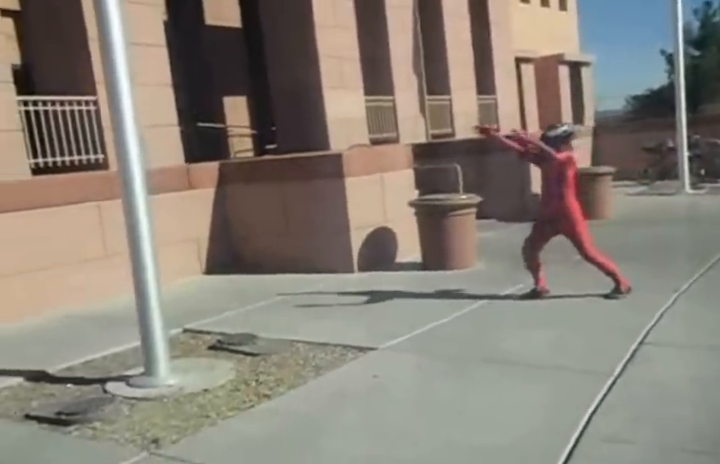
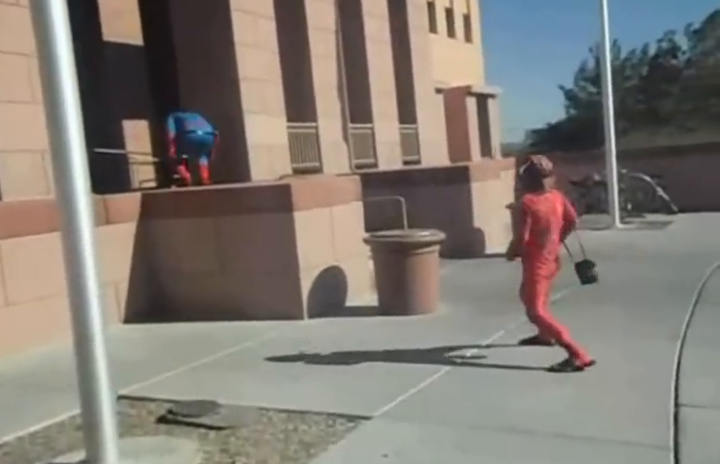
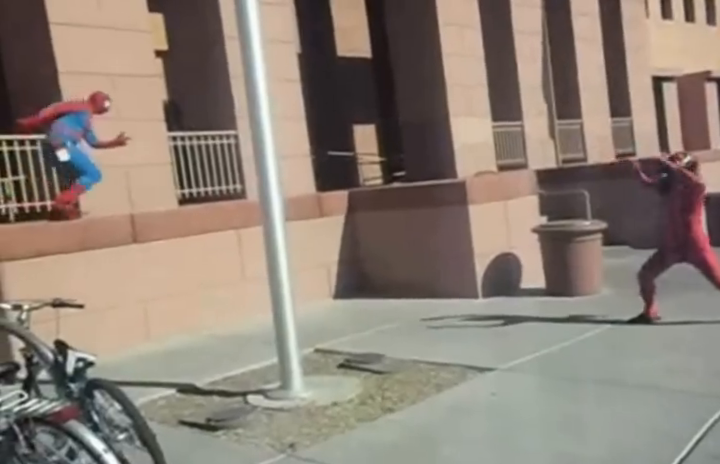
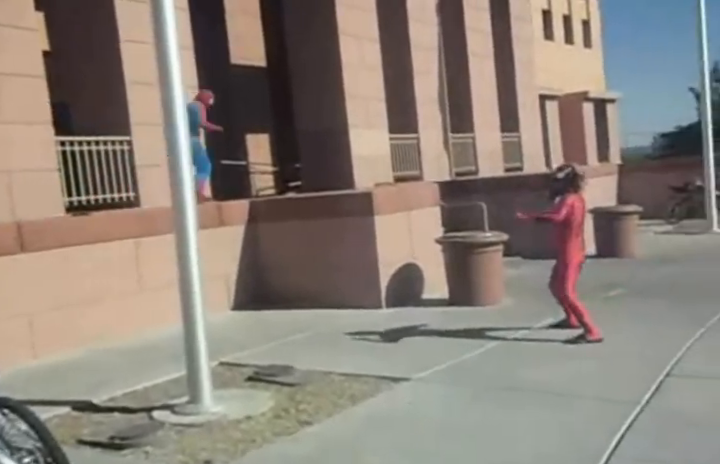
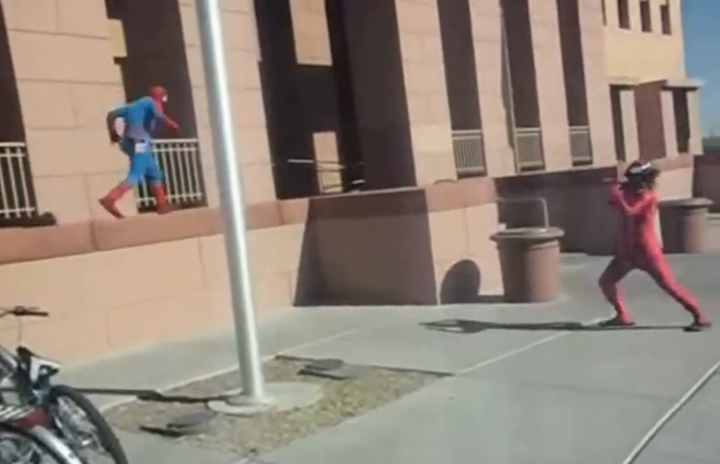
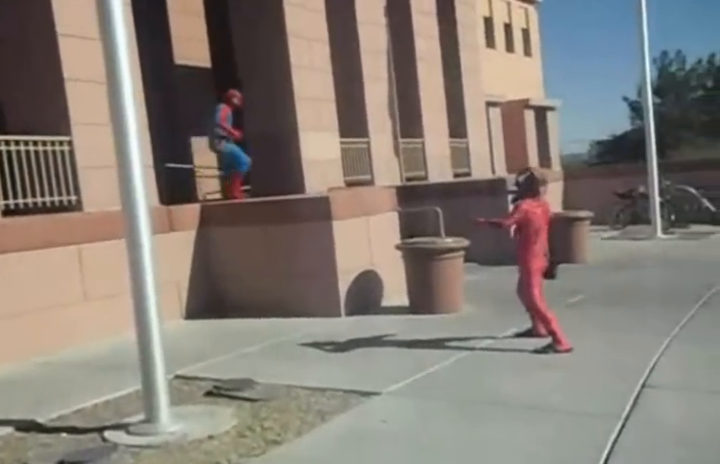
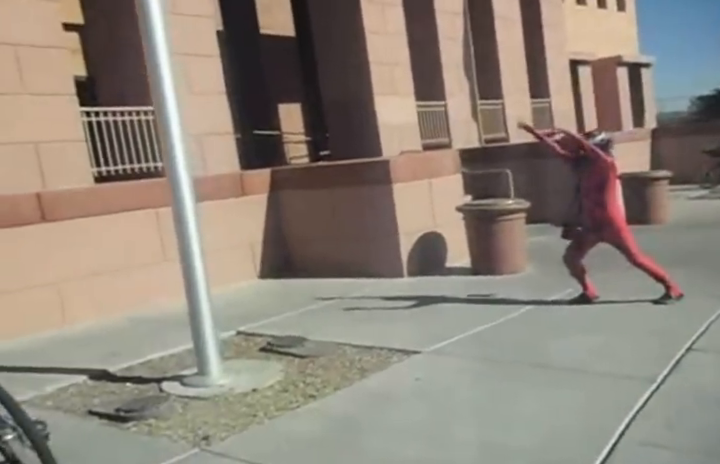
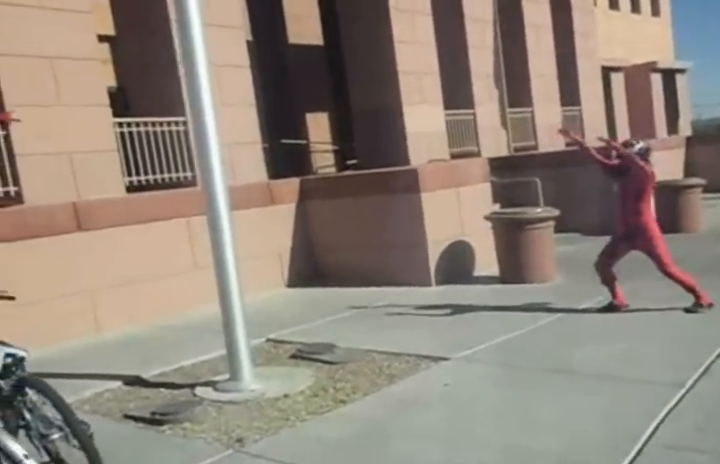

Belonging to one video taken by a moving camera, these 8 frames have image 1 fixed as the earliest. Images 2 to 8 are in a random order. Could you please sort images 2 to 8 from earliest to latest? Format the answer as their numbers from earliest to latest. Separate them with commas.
7, 8, 3, 5, 4, 6, 2
